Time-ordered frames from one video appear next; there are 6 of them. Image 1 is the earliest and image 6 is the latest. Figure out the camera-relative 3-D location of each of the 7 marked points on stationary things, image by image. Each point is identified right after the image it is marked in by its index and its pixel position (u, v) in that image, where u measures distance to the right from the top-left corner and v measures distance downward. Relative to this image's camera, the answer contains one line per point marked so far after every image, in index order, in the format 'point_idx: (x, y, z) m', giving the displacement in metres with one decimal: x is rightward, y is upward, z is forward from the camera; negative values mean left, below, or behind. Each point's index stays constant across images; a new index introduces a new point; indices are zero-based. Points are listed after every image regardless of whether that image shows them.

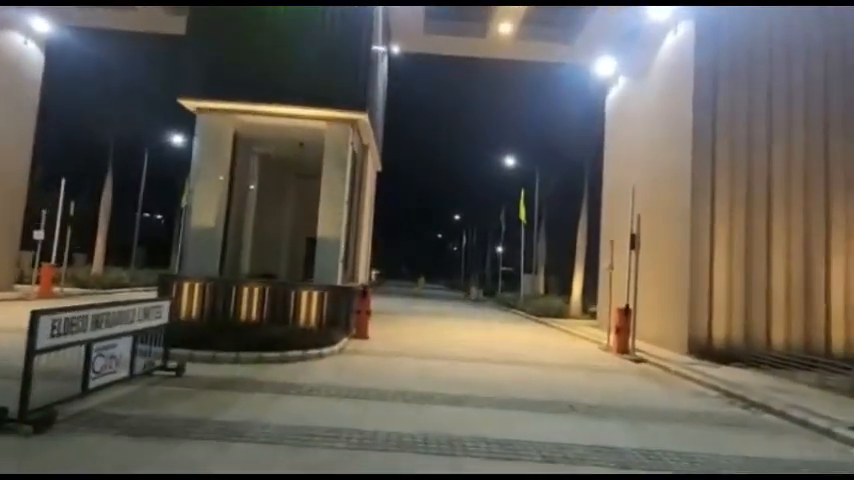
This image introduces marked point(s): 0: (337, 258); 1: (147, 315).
0: (-3.0, -0.6, +14.6) m
1: (-5.2, -1.4, +8.1) m
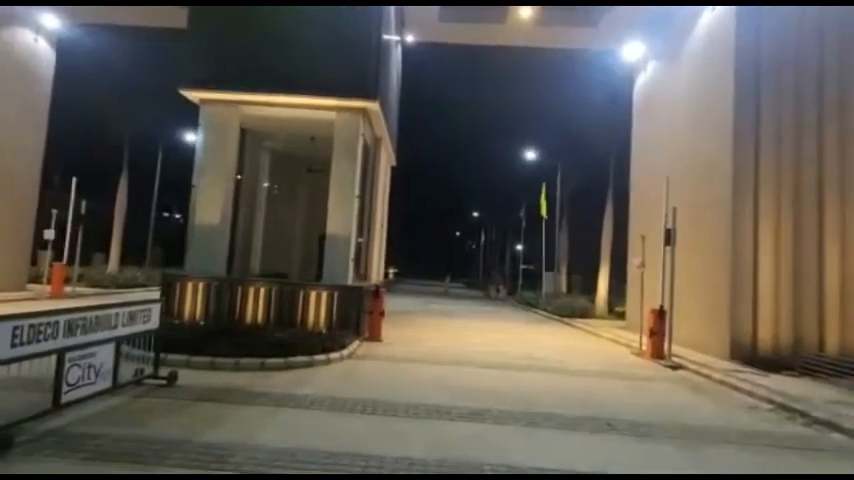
0: (-2.5, -0.5, +13.7) m
1: (-5.0, -1.3, +7.4) m
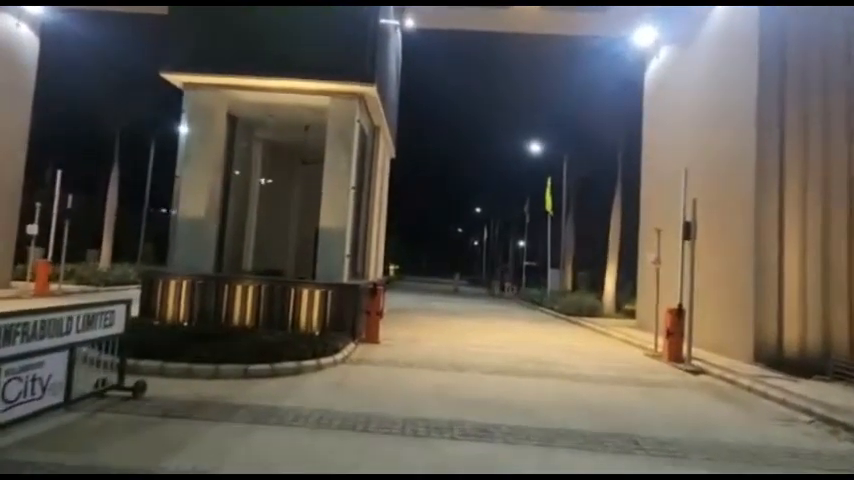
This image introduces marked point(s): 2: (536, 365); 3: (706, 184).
0: (-2.4, -0.3, +12.8) m
1: (-5.0, -1.2, +6.5) m
2: (+2.8, -3.2, +11.4) m
3: (+9.2, +1.8, +14.5) m
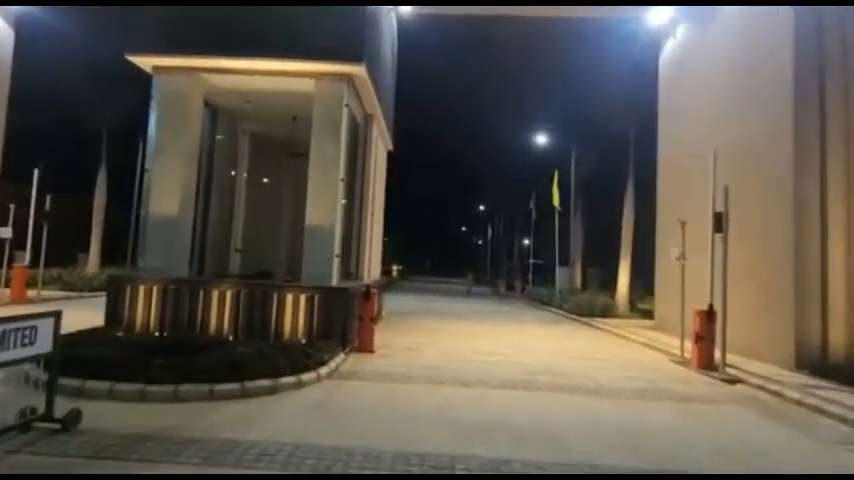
0: (-2.5, -0.3, +11.5) m
1: (-5.1, -1.2, +5.2) m
2: (+2.8, -3.1, +10.0) m
3: (+9.2, +2.1, +13.1) m
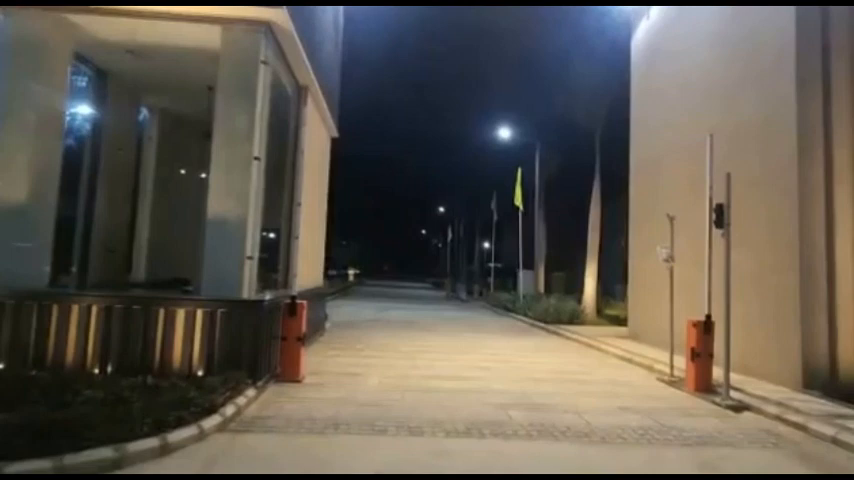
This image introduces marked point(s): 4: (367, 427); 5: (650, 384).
0: (-3.7, -0.2, +8.9) m
1: (-5.7, -1.1, +2.3) m
2: (+1.7, -3.0, +7.8) m
3: (+7.8, +2.1, +11.5) m
4: (-0.9, -2.9, +6.7) m
5: (+5.1, -3.3, +10.1) m
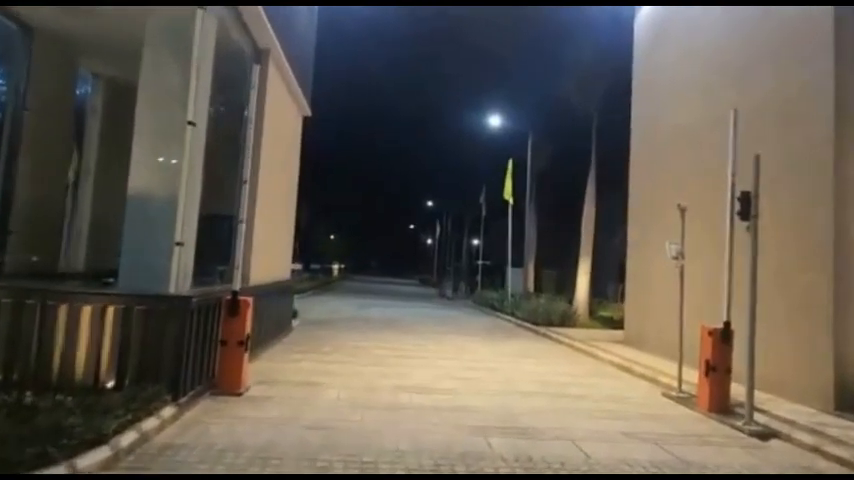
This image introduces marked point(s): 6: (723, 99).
0: (-4.2, +0.1, +7.3) m
1: (-6.0, -0.8, +0.7) m
2: (+1.2, -2.9, +6.4) m
3: (+7.3, +2.2, +10.1) m
4: (-1.4, -2.7, +5.2) m
5: (+4.5, -3.2, +8.7) m
6: (+7.3, +3.5, +10.7) m
